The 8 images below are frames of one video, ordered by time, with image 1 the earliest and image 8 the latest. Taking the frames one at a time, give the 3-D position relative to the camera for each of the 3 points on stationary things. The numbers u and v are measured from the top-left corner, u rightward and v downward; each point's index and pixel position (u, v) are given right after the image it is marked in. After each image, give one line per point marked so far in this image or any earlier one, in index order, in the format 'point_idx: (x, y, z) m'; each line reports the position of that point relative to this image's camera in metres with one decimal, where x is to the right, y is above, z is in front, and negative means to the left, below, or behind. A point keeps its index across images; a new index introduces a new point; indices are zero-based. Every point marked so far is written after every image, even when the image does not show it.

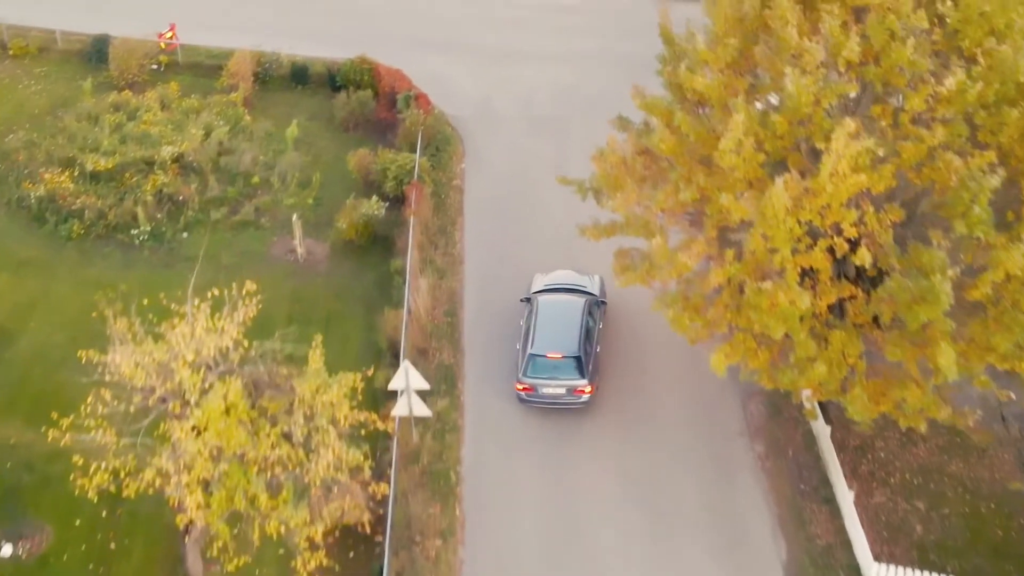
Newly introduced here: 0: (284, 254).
0: (-2.8, +0.4, +19.3) m
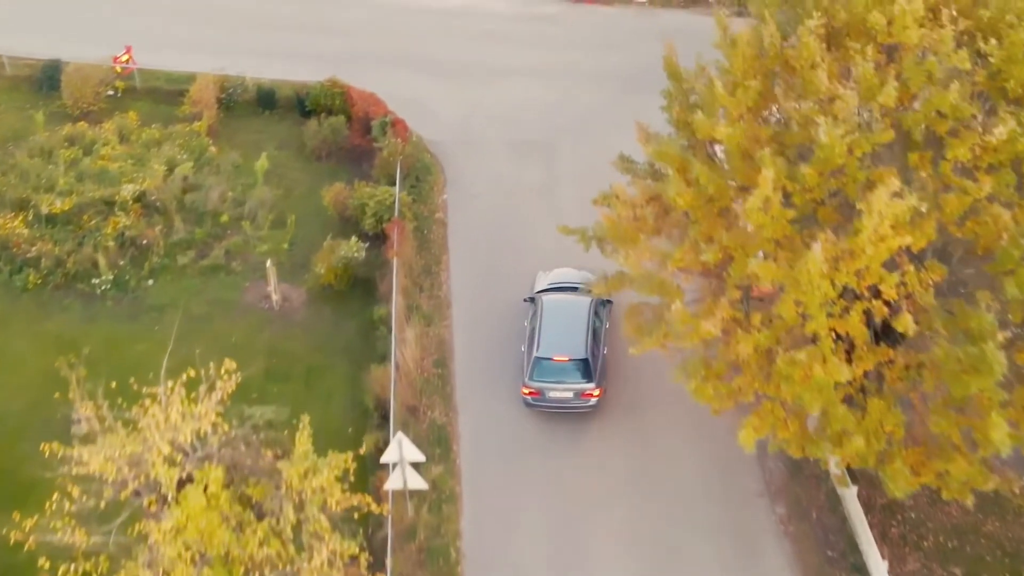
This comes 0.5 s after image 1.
0: (-2.9, -0.1, +18.0) m
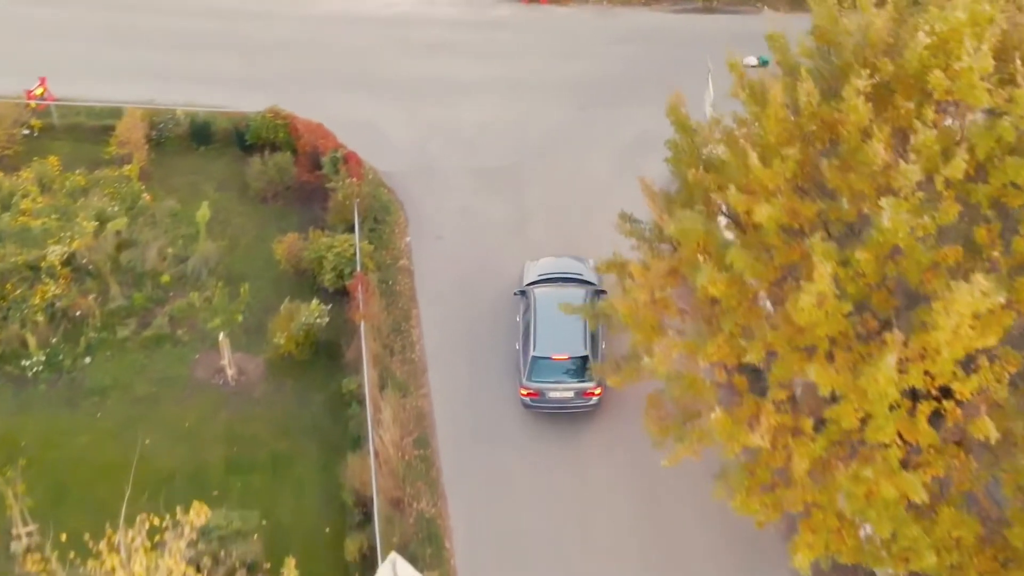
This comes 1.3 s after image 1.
0: (-3.1, -0.9, +16.1) m
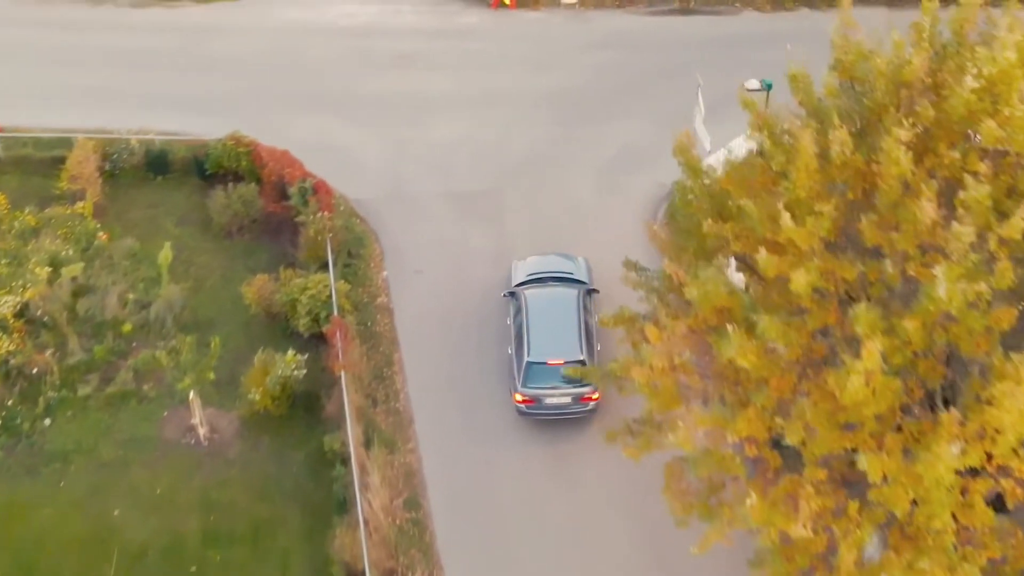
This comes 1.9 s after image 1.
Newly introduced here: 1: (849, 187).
0: (-3.2, -1.4, +14.9) m
1: (+2.2, +0.7, +10.1) m
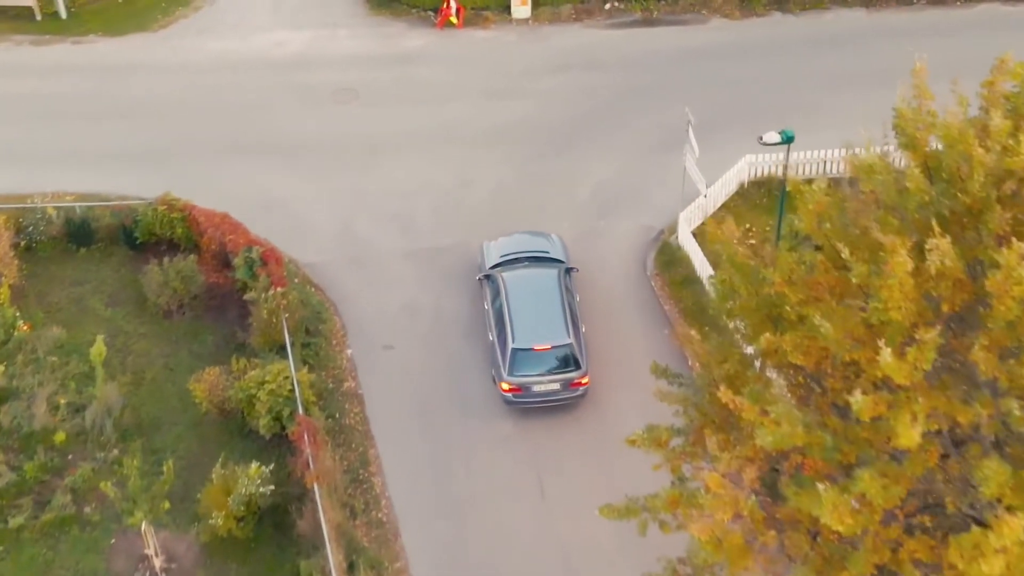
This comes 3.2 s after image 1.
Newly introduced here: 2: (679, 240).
0: (-3.2, -2.3, +13.0) m
1: (+2.4, -0.1, +8.4) m
2: (+1.7, +0.5, +16.1) m
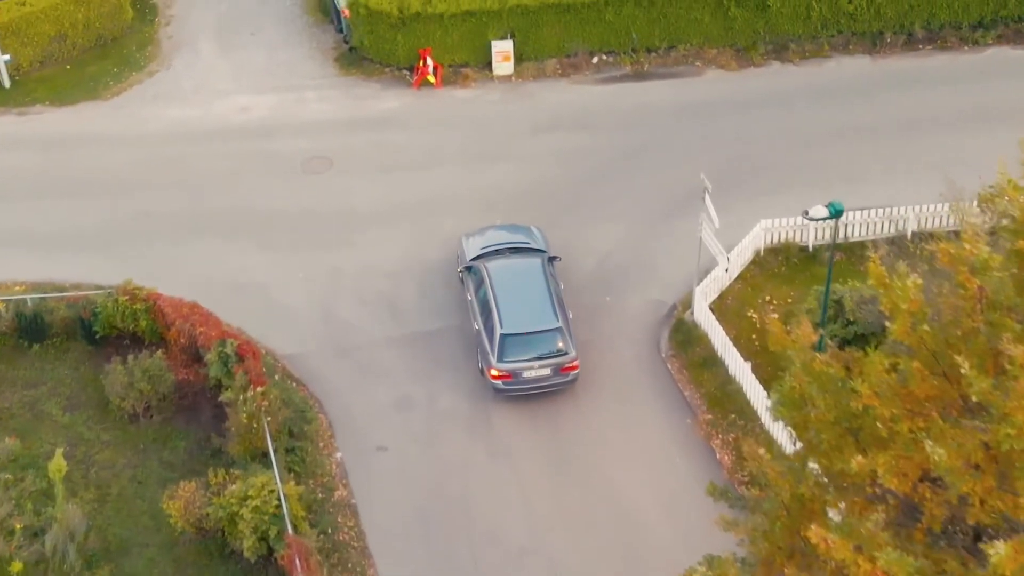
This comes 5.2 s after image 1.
0: (-3.0, -3.2, +11.3) m
1: (+2.6, -0.6, +7.0) m
2: (+1.7, -0.3, +14.7) m
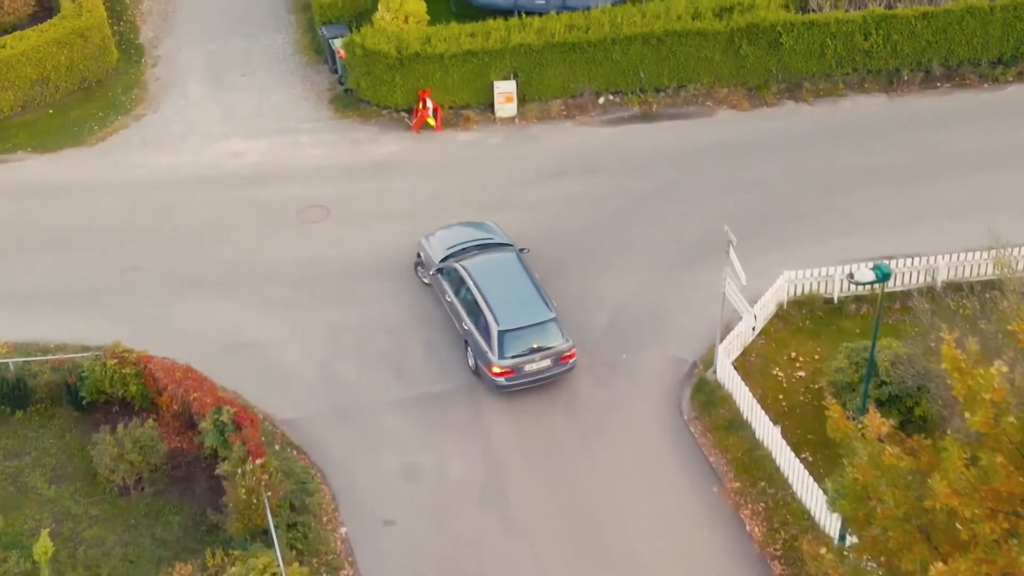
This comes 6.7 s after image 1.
0: (-2.8, -3.7, +10.5) m
1: (+2.8, -1.0, +6.2) m
2: (+1.8, -0.8, +13.9) m
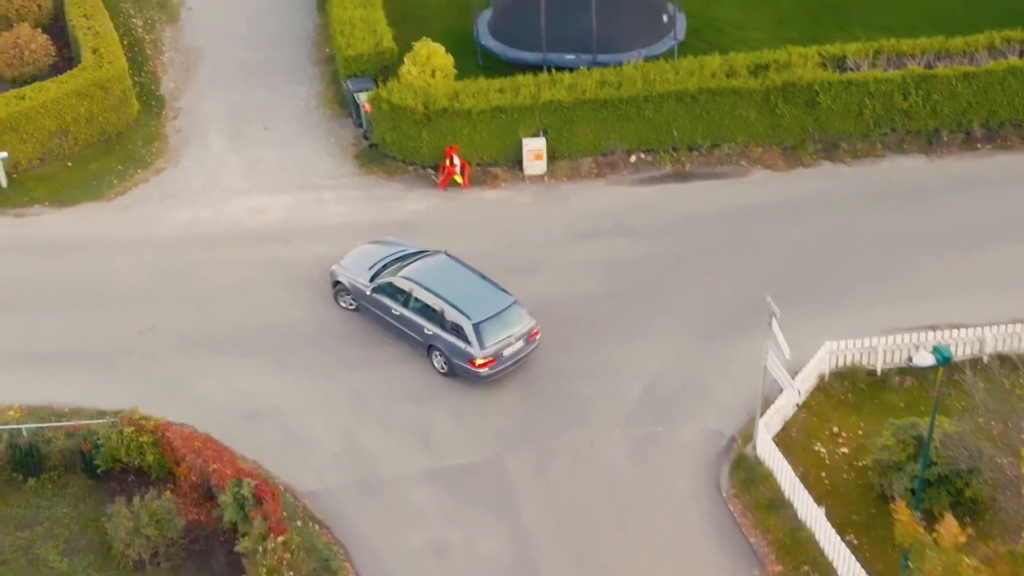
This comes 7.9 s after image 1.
0: (-2.6, -4.1, +9.9) m
1: (+3.0, -1.4, +5.7) m
2: (+2.1, -1.4, +13.3) m
